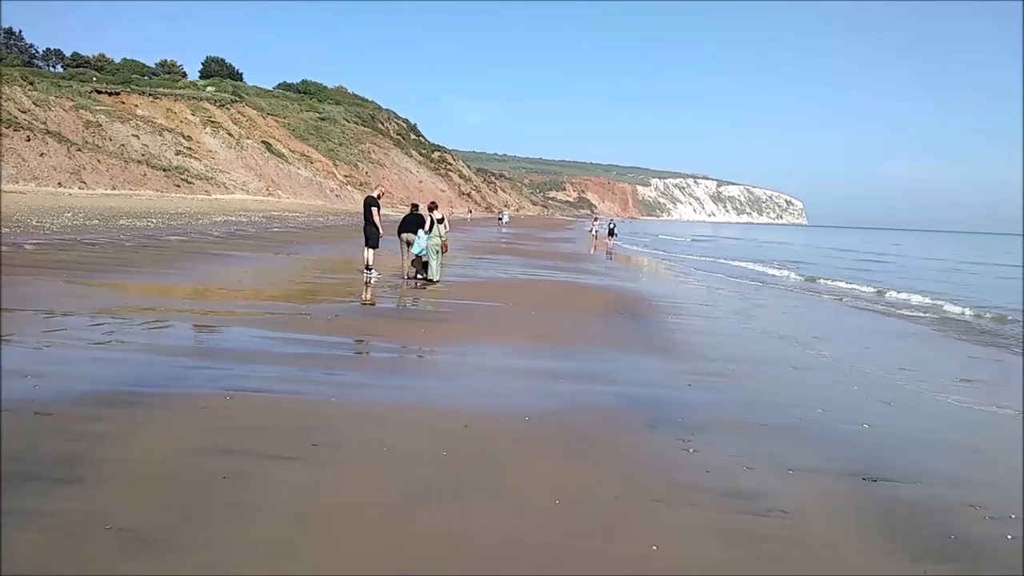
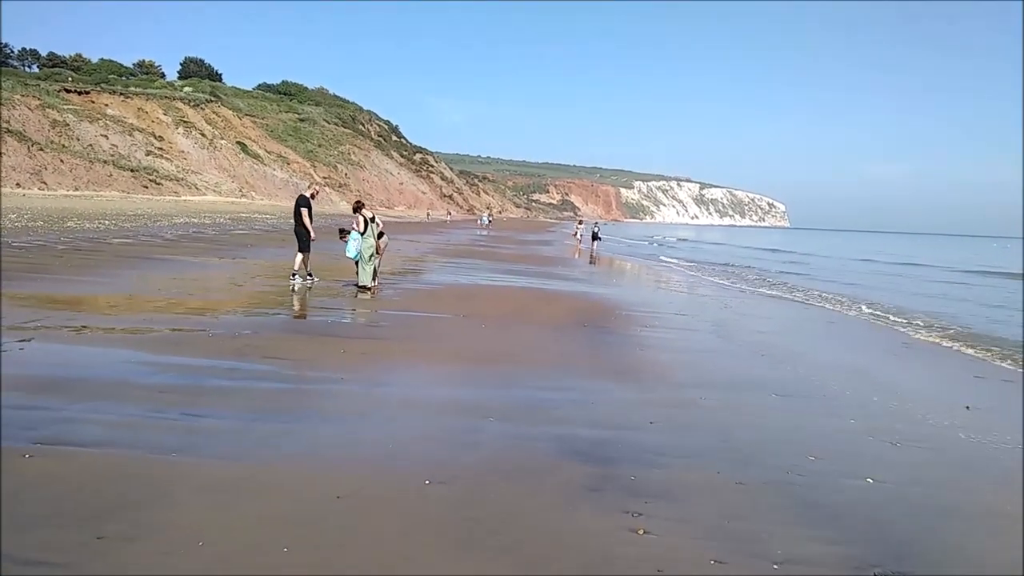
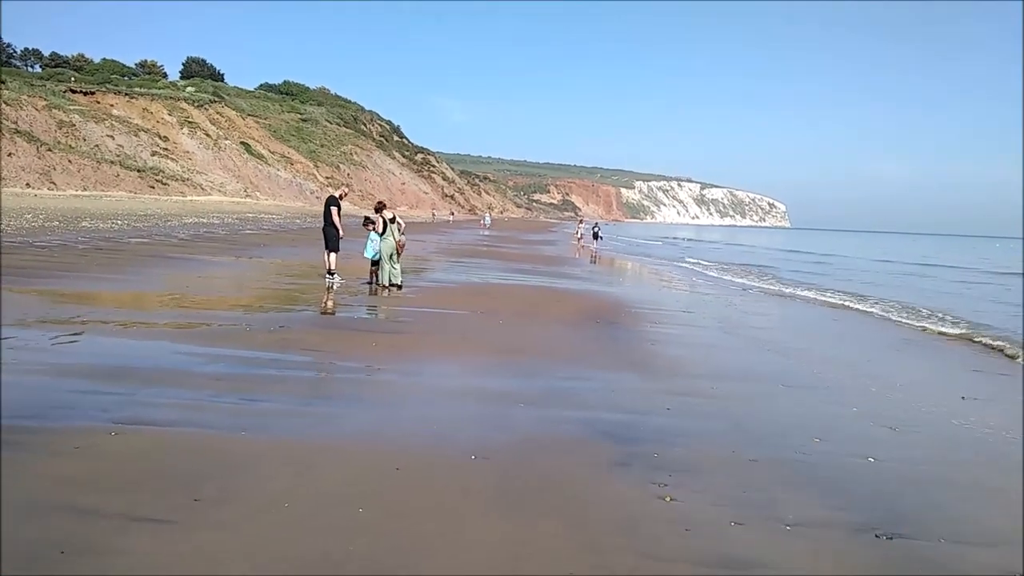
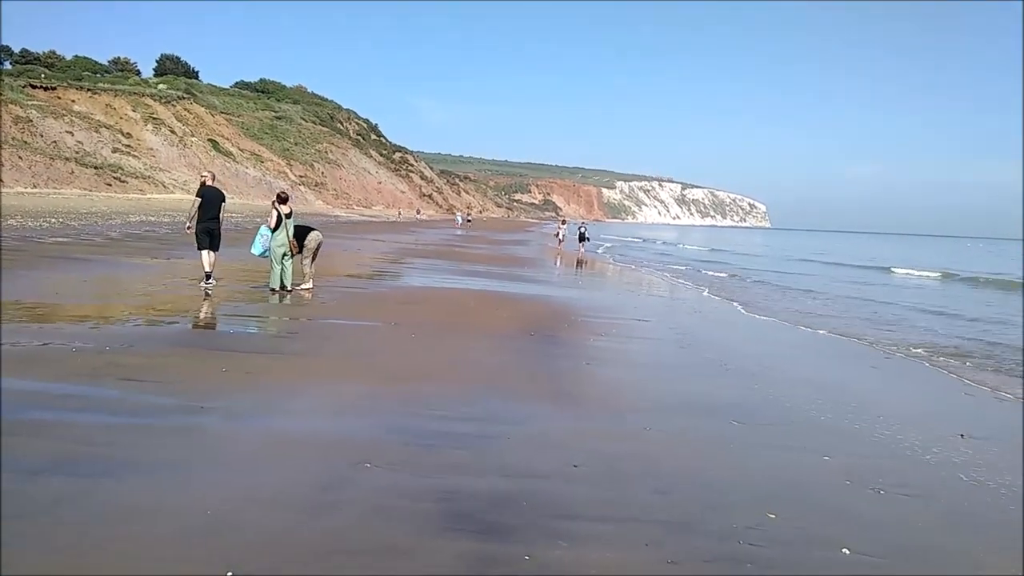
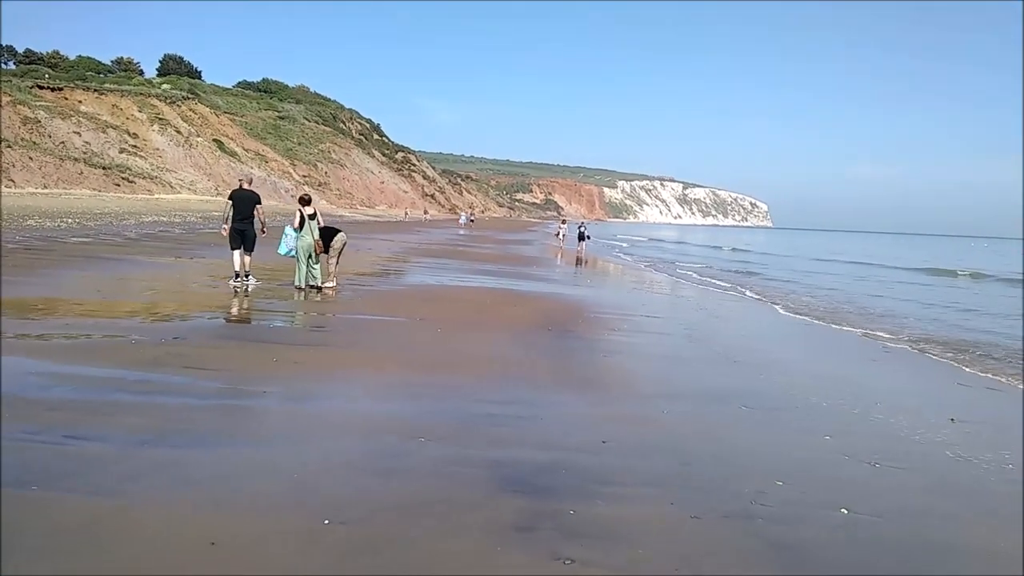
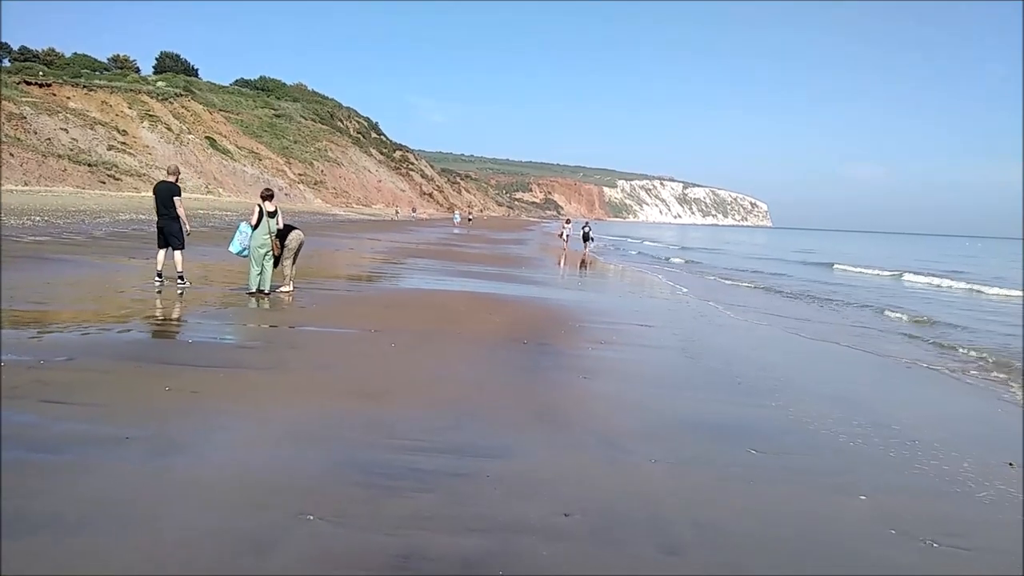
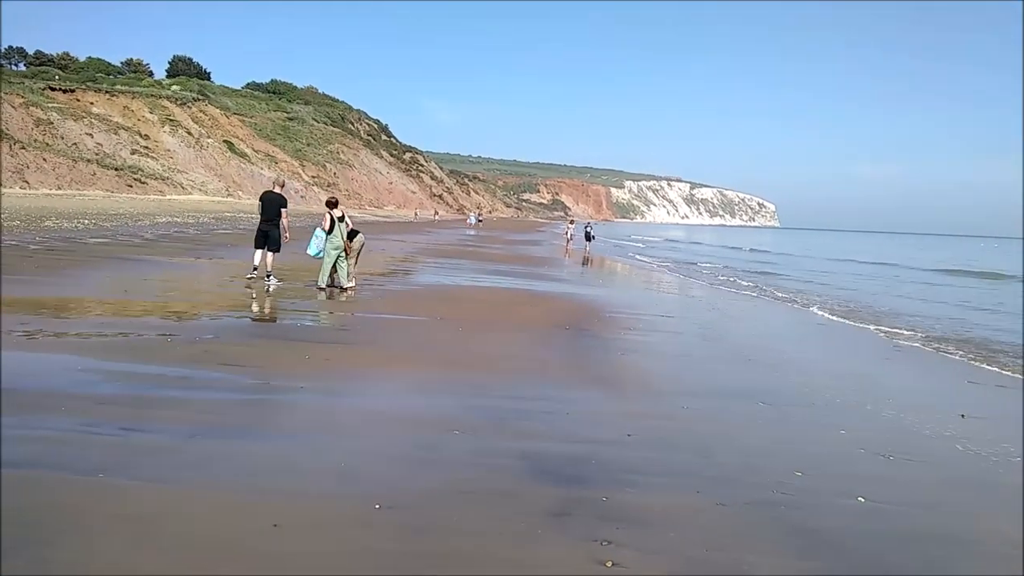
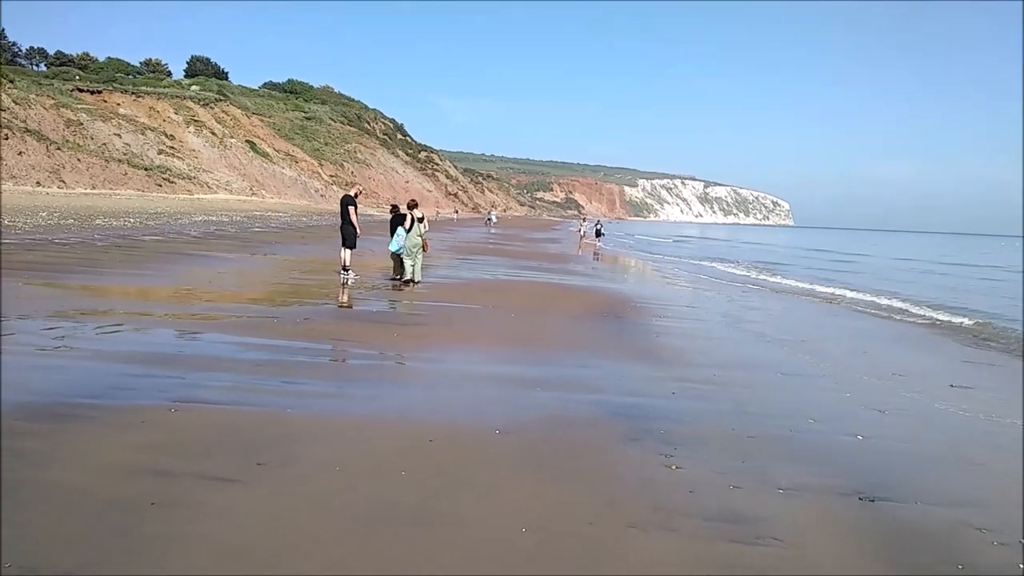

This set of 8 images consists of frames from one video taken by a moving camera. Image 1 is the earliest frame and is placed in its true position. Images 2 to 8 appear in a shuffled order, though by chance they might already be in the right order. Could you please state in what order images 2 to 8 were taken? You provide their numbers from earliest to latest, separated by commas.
8, 3, 2, 7, 5, 4, 6
